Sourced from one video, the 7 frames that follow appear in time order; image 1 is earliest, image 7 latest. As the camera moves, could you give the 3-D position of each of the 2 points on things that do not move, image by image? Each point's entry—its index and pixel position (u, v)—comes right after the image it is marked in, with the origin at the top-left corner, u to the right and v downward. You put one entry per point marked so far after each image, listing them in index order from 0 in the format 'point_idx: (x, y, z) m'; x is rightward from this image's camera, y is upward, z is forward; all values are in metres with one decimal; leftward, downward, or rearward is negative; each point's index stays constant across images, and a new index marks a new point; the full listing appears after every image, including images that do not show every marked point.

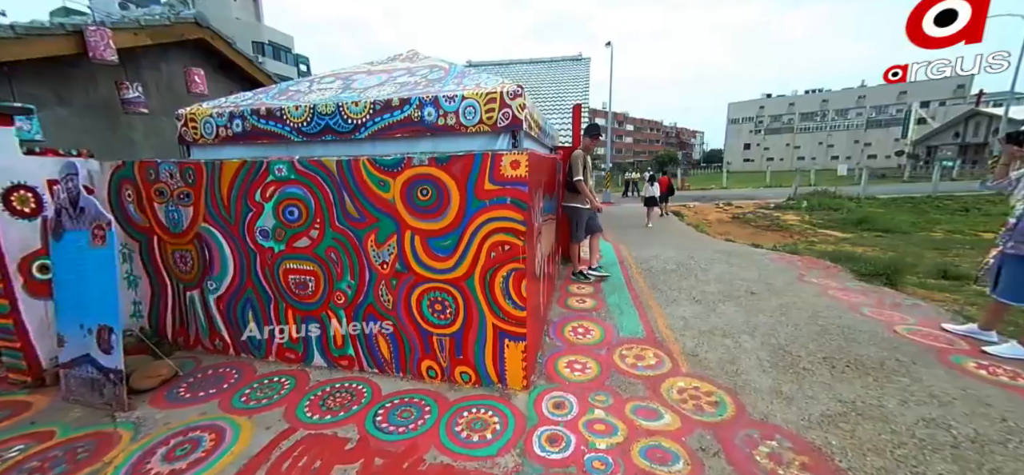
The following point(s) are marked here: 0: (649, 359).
0: (+1.1, -1.0, +2.9) m
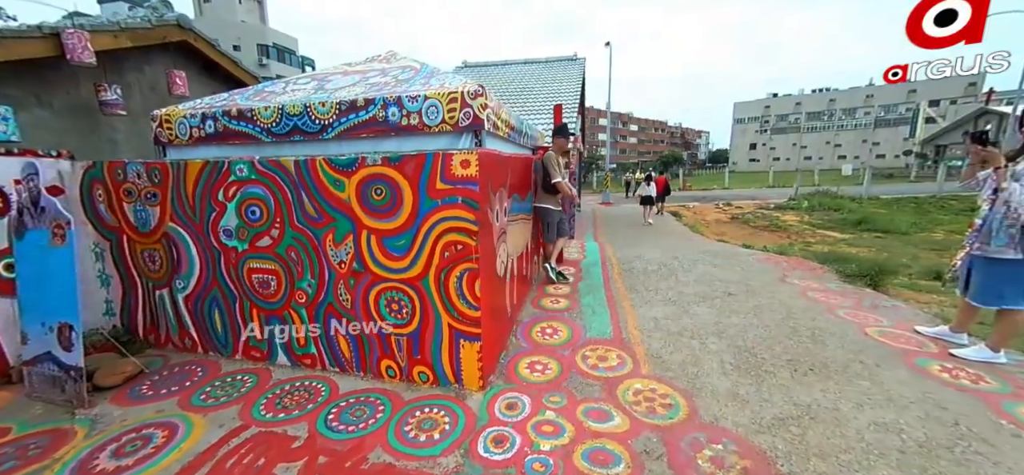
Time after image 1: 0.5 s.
0: (+0.8, -1.0, +2.9) m
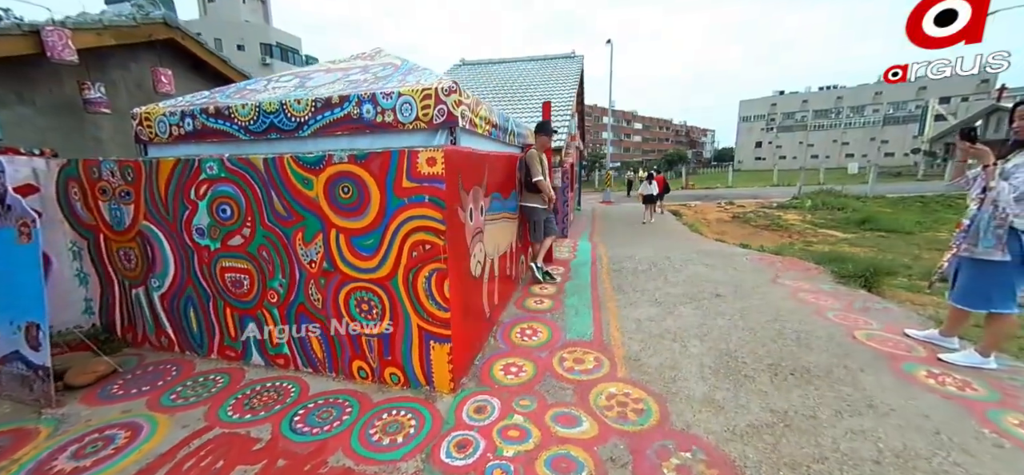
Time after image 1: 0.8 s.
0: (+0.6, -1.0, +2.8) m
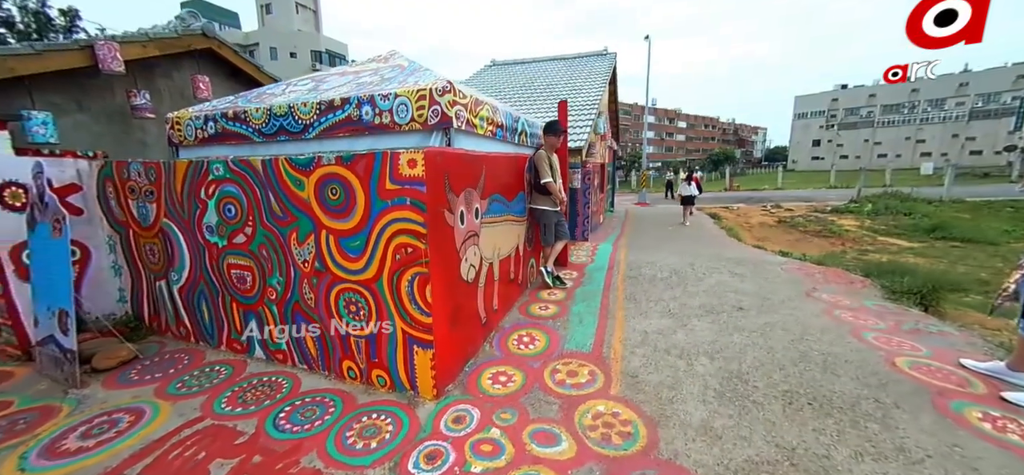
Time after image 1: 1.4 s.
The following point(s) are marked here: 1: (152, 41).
0: (+0.5, -1.0, +2.7) m
1: (-4.2, +2.3, +4.3) m
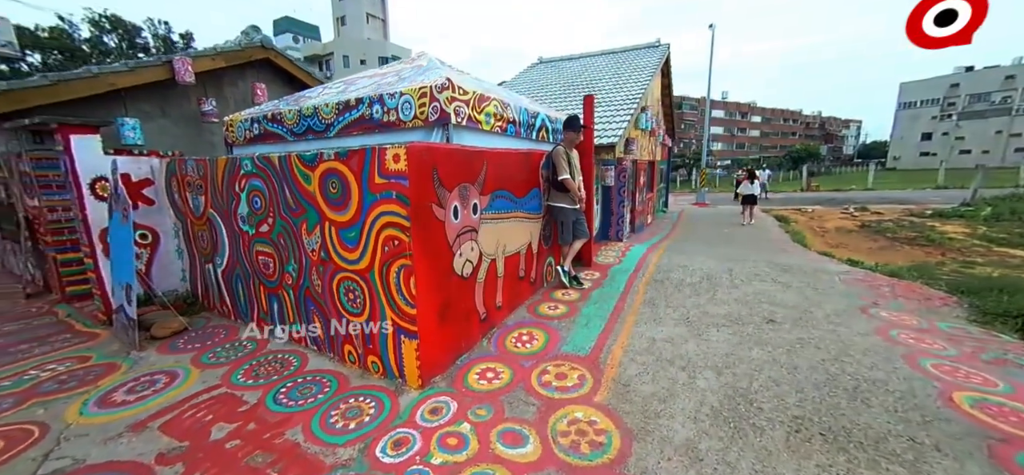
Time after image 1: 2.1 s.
0: (+0.4, -1.0, +2.6) m
1: (-3.9, +2.4, +4.9) m
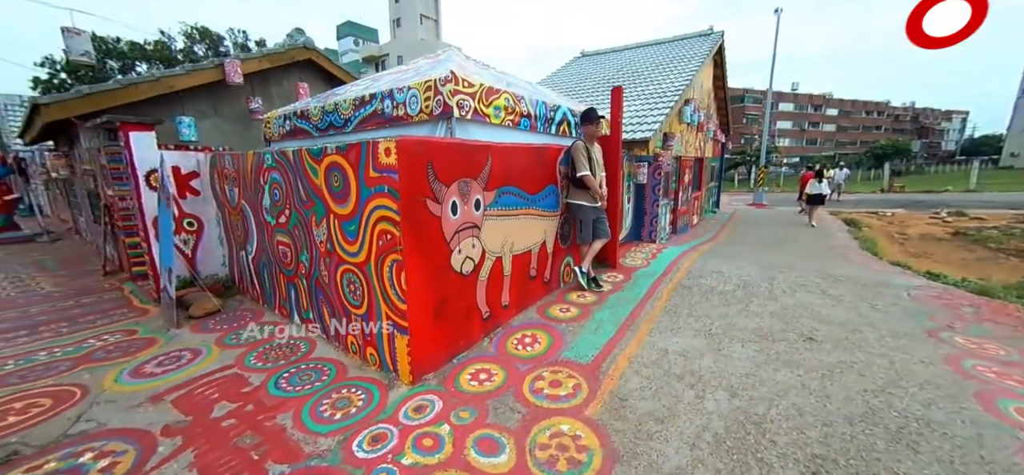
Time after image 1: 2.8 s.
0: (+0.3, -1.0, +2.4) m
1: (-3.5, +2.6, +5.3) m
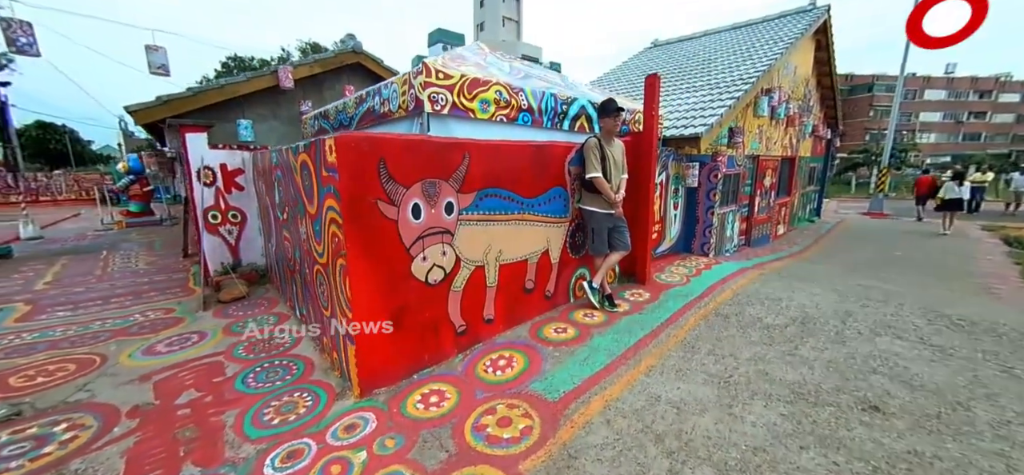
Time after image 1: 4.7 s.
0: (0.0, -1.1, +2.0) m
1: (-3.0, +2.7, +5.6) m
